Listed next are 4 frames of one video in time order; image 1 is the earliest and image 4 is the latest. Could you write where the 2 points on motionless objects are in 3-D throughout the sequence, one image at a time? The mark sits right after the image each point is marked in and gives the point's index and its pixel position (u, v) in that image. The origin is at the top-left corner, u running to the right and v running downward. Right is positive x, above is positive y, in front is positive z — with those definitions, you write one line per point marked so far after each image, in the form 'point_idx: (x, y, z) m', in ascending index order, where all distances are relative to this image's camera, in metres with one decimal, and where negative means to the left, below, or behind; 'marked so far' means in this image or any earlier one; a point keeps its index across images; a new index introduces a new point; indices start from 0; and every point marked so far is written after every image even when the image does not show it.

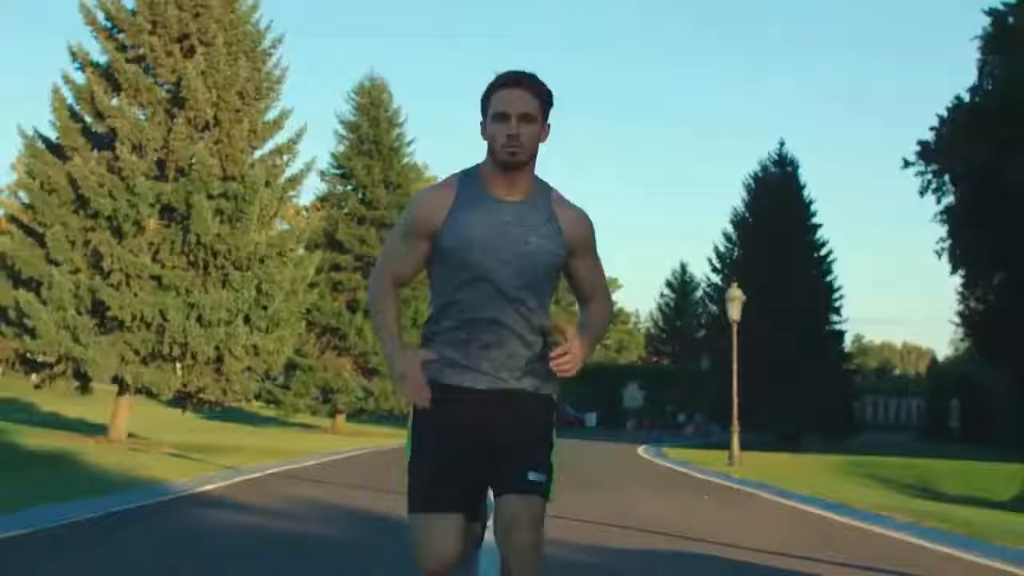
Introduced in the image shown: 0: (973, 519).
0: (+5.2, -2.6, +16.1) m
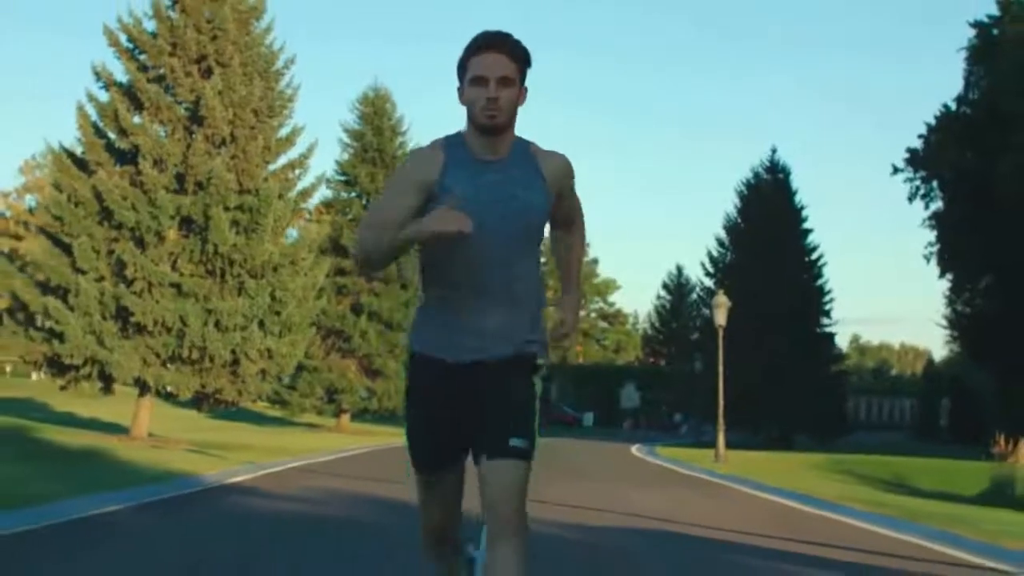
0: (+5.2, -2.7, +17.3) m
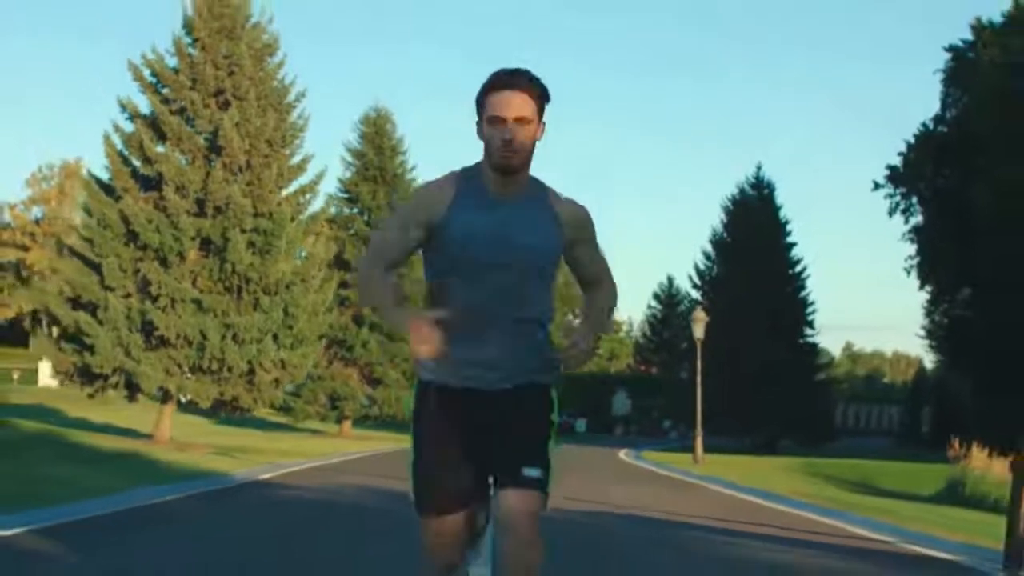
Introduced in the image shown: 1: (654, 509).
0: (+5.1, -2.9, +19.2) m
1: (+1.7, -2.7, +17.4) m
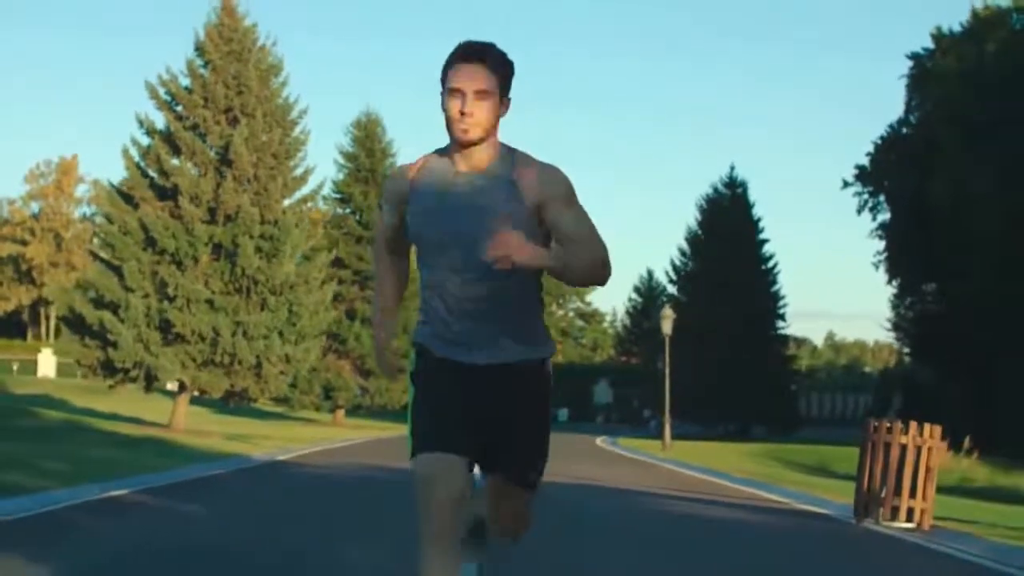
0: (+4.9, -3.0, +21.5) m
1: (+1.5, -2.8, +19.7) m
